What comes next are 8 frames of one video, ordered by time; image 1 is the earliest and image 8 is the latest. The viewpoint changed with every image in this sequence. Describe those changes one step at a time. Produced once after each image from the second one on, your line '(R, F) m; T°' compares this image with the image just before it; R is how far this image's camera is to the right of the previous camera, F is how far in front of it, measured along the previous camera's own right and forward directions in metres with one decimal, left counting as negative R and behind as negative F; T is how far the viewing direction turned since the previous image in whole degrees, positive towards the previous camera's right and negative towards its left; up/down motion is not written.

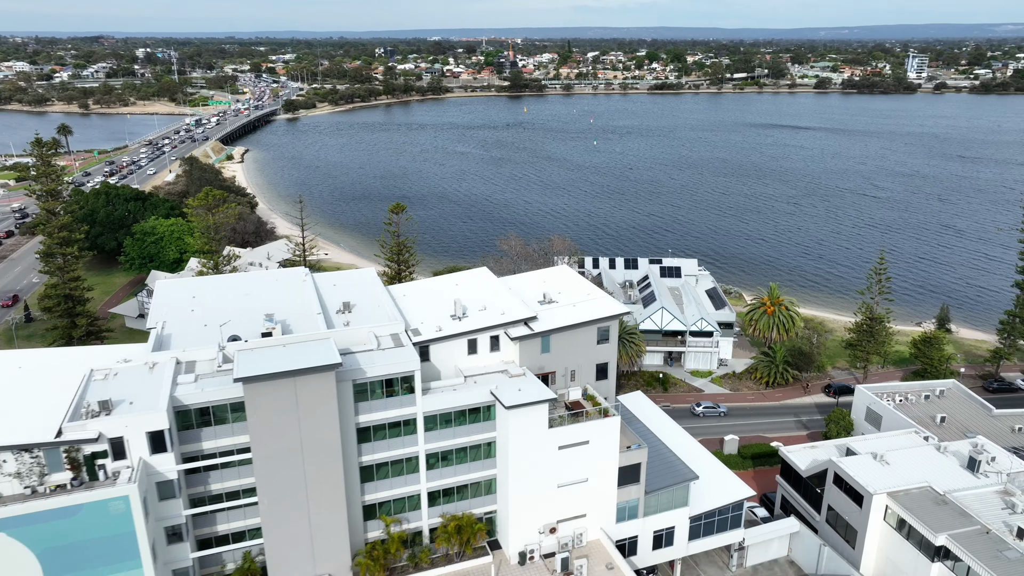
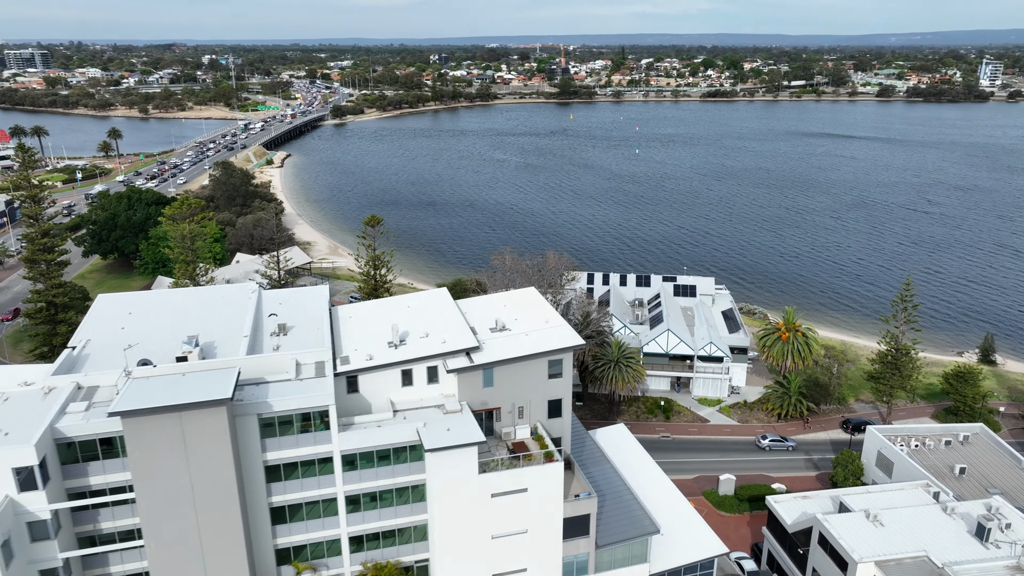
(+3.9, +2.6) m; -4°
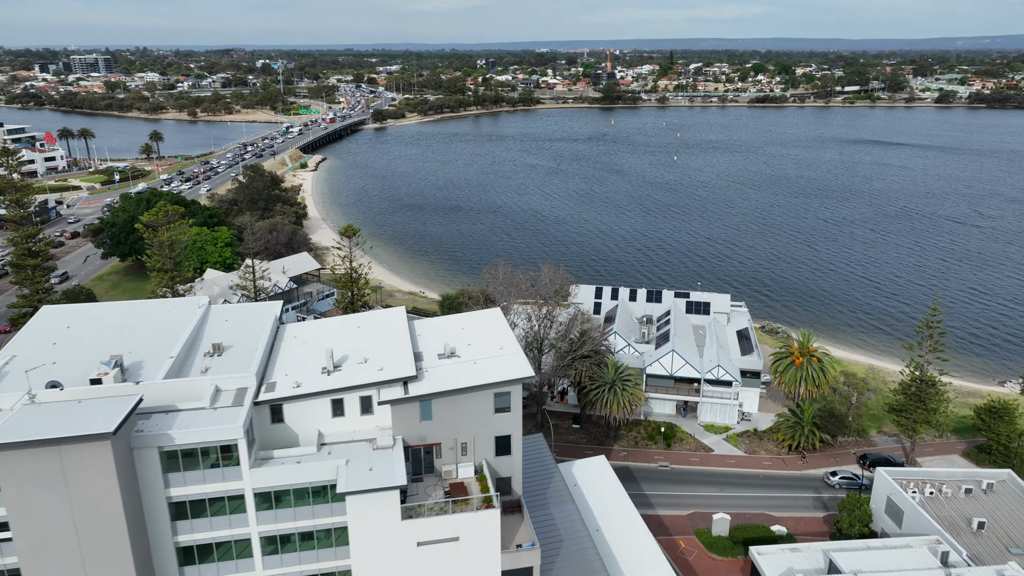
(+3.3, +2.4) m; -4°
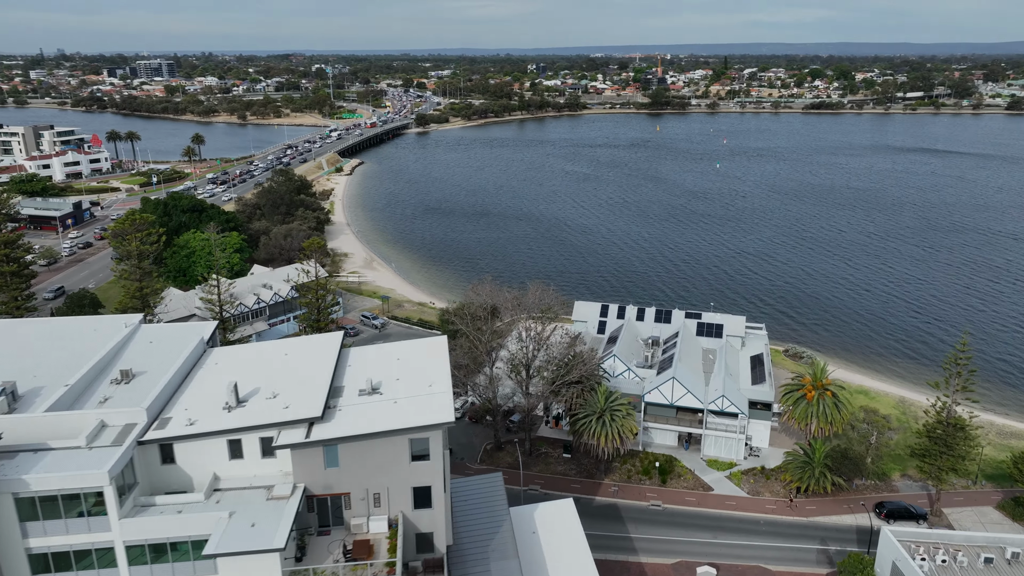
(+3.7, +2.9) m; -4°
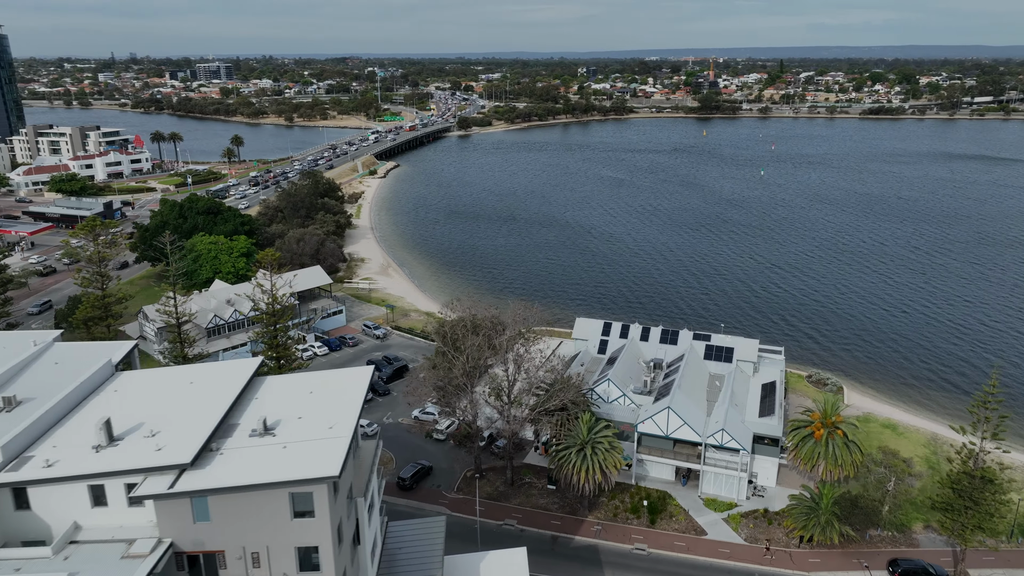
(+3.7, +3.1) m; -4°
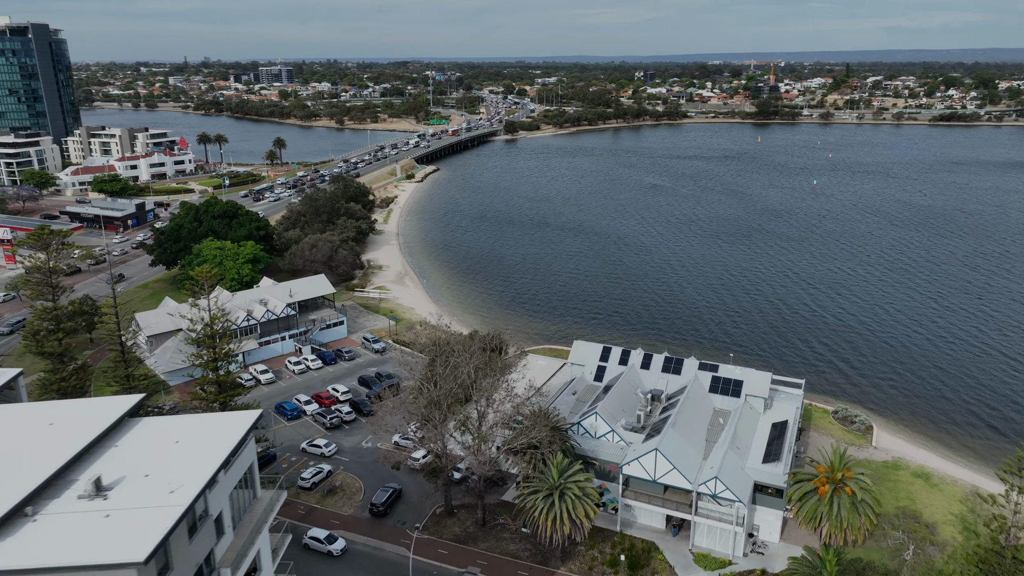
(+4.1, +3.7) m; -4°
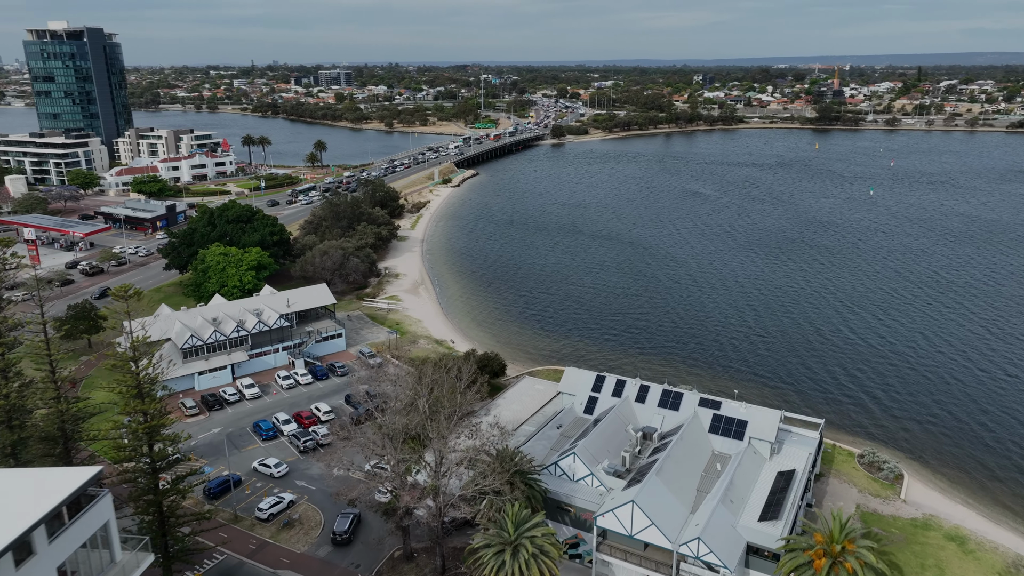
(+4.0, +3.8) m; -4°
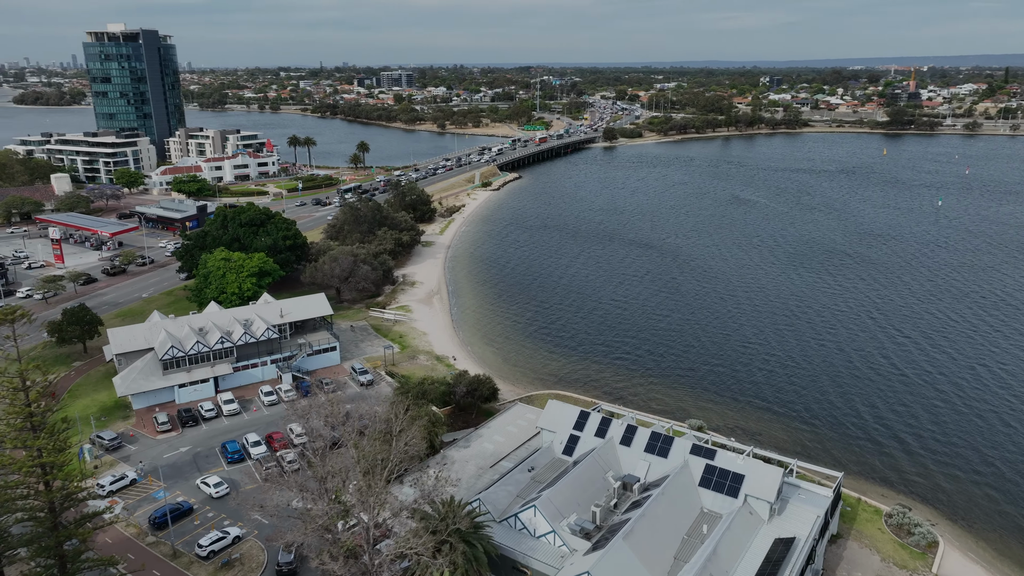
(+4.4, +4.3) m; -5°
